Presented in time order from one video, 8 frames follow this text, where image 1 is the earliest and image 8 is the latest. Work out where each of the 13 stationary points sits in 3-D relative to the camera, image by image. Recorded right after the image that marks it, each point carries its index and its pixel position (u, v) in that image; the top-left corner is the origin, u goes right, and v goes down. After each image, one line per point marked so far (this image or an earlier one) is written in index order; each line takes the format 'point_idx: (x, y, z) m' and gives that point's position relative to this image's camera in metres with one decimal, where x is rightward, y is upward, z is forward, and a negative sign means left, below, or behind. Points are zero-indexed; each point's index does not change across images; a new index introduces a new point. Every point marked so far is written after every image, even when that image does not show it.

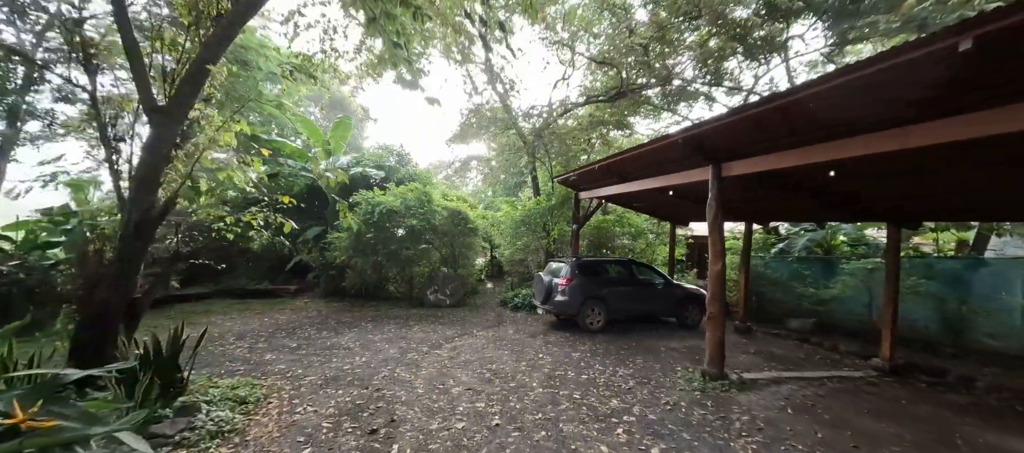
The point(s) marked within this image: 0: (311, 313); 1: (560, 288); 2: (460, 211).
0: (-4.9, -2.1, +8.3) m
1: (+1.0, -1.3, +6.9) m
2: (-1.5, +0.4, +9.6) m
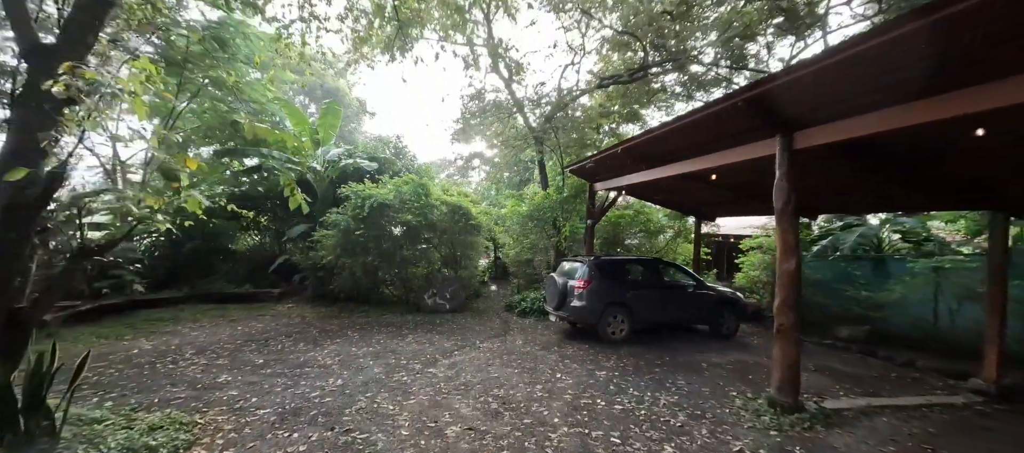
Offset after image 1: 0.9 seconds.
0: (-4.7, -2.0, +7.3) m
1: (+1.1, -1.1, +5.9) m
2: (-1.3, +0.5, +8.6) m
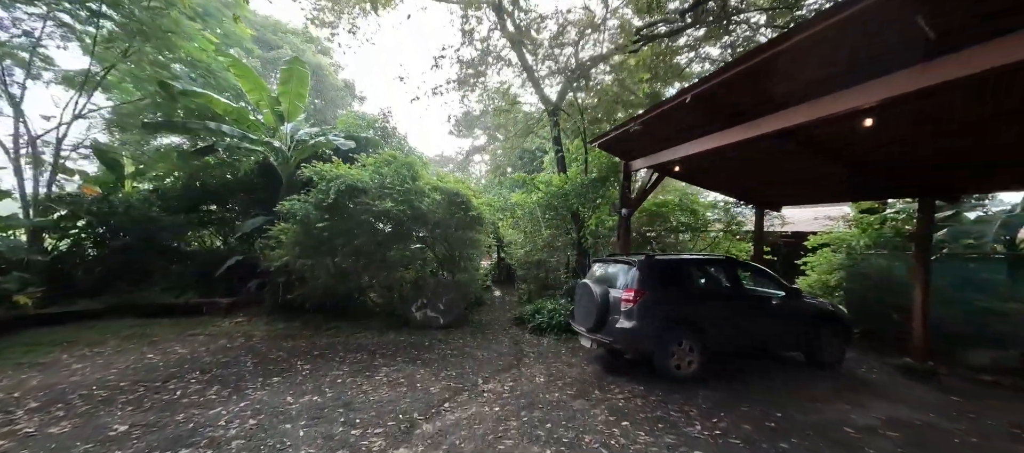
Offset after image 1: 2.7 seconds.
0: (-4.5, -1.9, +5.5) m
1: (+1.4, -1.0, +4.0) m
2: (-1.1, +0.7, +6.8) m
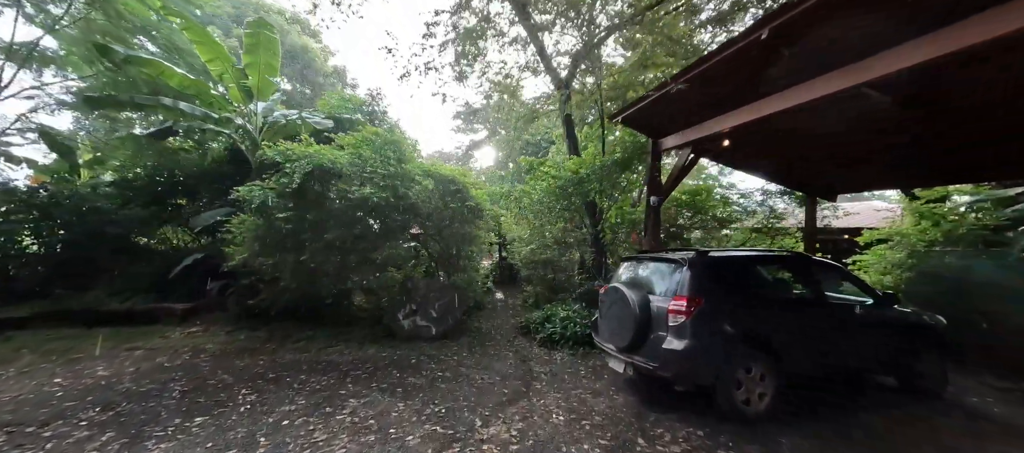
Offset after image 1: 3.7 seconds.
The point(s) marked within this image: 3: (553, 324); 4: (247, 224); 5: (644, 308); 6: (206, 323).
0: (-4.4, -1.8, +4.4) m
1: (+1.4, -0.8, +3.0) m
2: (-1.0, +0.8, +5.7) m
3: (+0.7, -1.6, +5.5) m
4: (-4.1, 0.0, +5.2) m
5: (+1.2, -0.8, +3.2) m
6: (-5.3, -1.7, +5.9) m
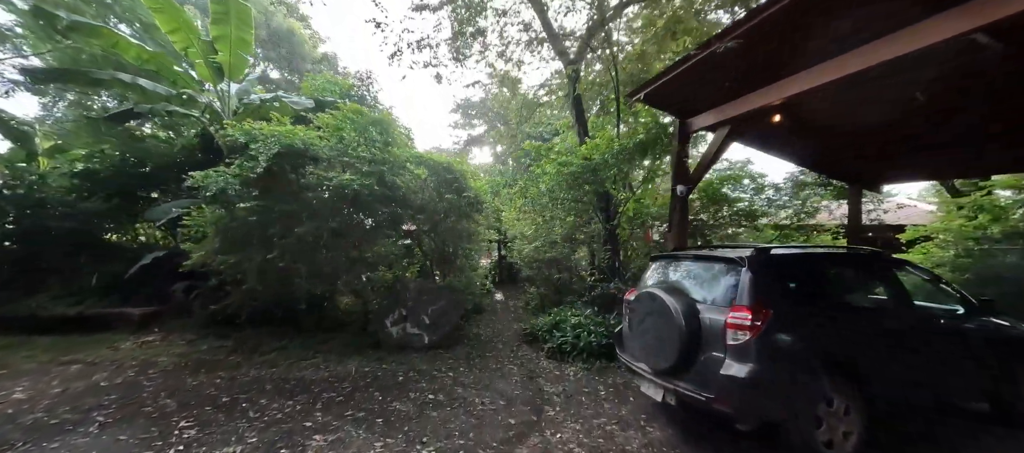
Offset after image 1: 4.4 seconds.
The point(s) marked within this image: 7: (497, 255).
0: (-4.3, -1.7, +3.7) m
1: (+1.5, -0.8, +2.3) m
2: (-0.9, +0.9, +5.0) m
3: (+0.7, -1.5, +4.8) m
4: (-4.0, +0.1, +4.5) m
5: (+1.3, -0.7, +2.5) m
6: (-5.3, -1.6, +5.2) m
7: (-0.4, -0.8, +9.2) m
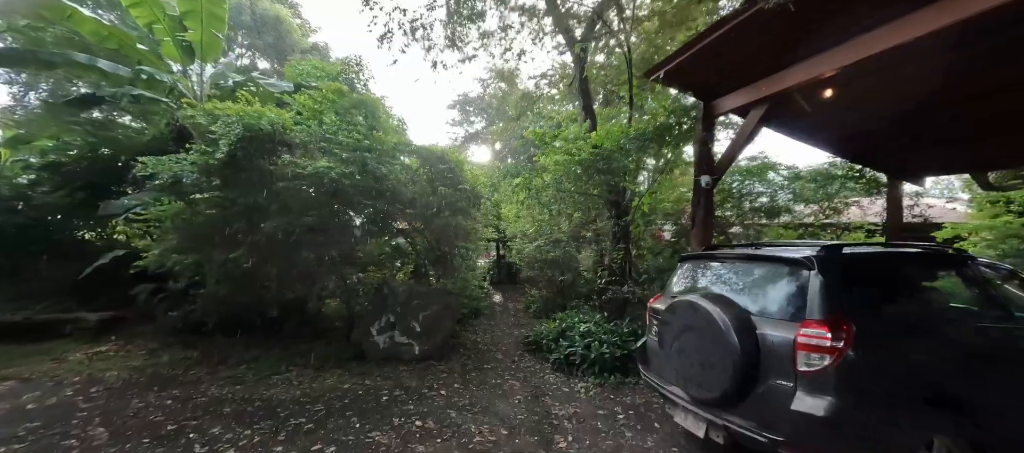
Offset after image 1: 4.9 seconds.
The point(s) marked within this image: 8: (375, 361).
0: (-4.3, -1.6, +3.2) m
1: (+1.5, -0.7, +1.7) m
2: (-0.9, +0.9, +4.5) m
3: (+0.7, -1.5, +4.3) m
4: (-4.0, +0.2, +3.9) m
5: (+1.3, -0.6, +2.0) m
6: (-5.3, -1.5, +4.6) m
7: (-0.4, -0.7, +8.6) m
8: (-1.7, -1.6, +4.1) m
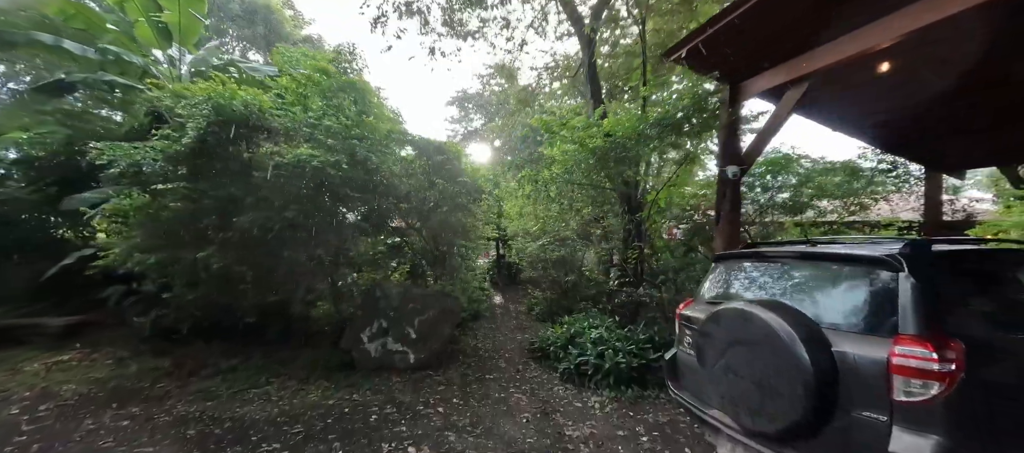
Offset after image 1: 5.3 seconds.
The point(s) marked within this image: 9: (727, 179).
0: (-4.3, -1.6, +2.8) m
1: (+1.6, -0.7, +1.4) m
2: (-0.9, +1.0, +4.1) m
3: (+0.8, -1.4, +3.9) m
4: (-4.0, +0.2, +3.5) m
5: (+1.4, -0.6, +1.6) m
6: (-5.2, -1.5, +4.2) m
7: (-0.4, -0.7, +8.2) m
8: (-1.6, -1.6, +3.7) m
9: (+2.3, +0.5, +3.6) m
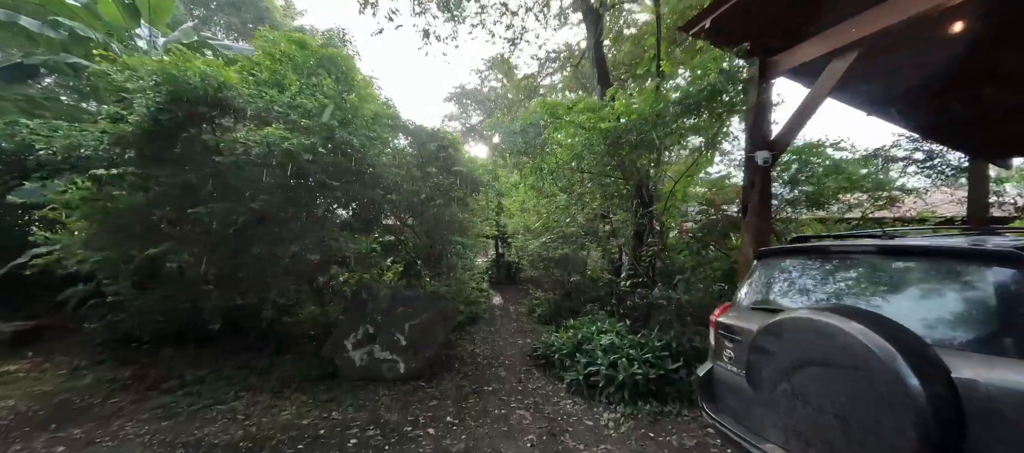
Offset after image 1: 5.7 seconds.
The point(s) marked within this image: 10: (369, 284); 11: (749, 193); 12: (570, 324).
0: (-4.3, -1.5, +2.3) m
1: (+1.6, -0.6, +1.0) m
2: (-0.8, +1.0, +3.7) m
3: (+0.8, -1.4, +3.5) m
4: (-3.9, +0.3, +3.1) m
5: (+1.4, -0.5, +1.2) m
6: (-5.2, -1.4, +3.8) m
7: (-0.4, -0.6, +7.8) m
8: (-1.6, -1.5, +3.3) m
9: (+2.3, +0.6, +3.2) m
10: (-1.5, -0.6, +3.6) m
11: (+2.3, +0.2, +3.3) m
12: (+0.7, -1.3, +4.4) m
